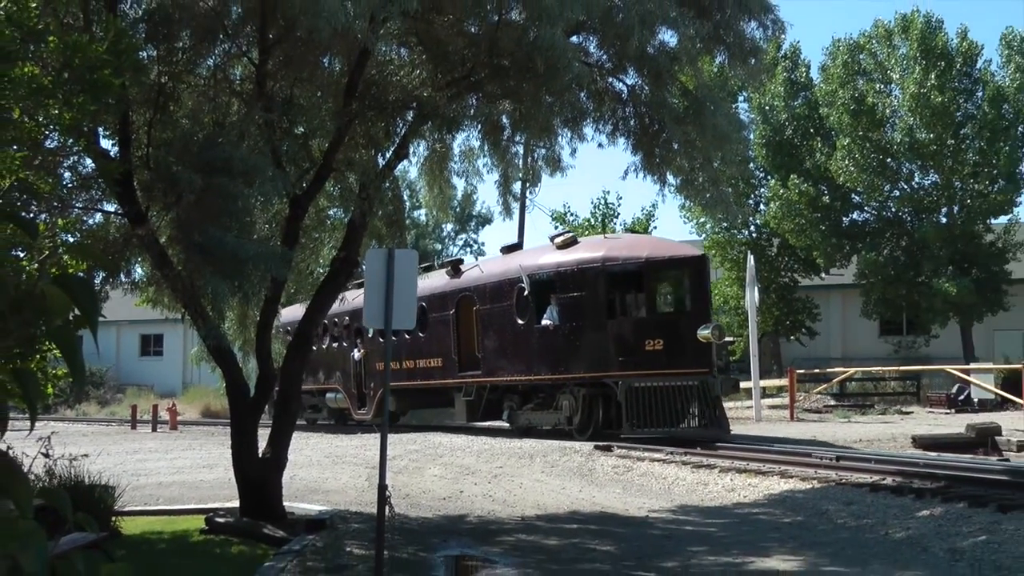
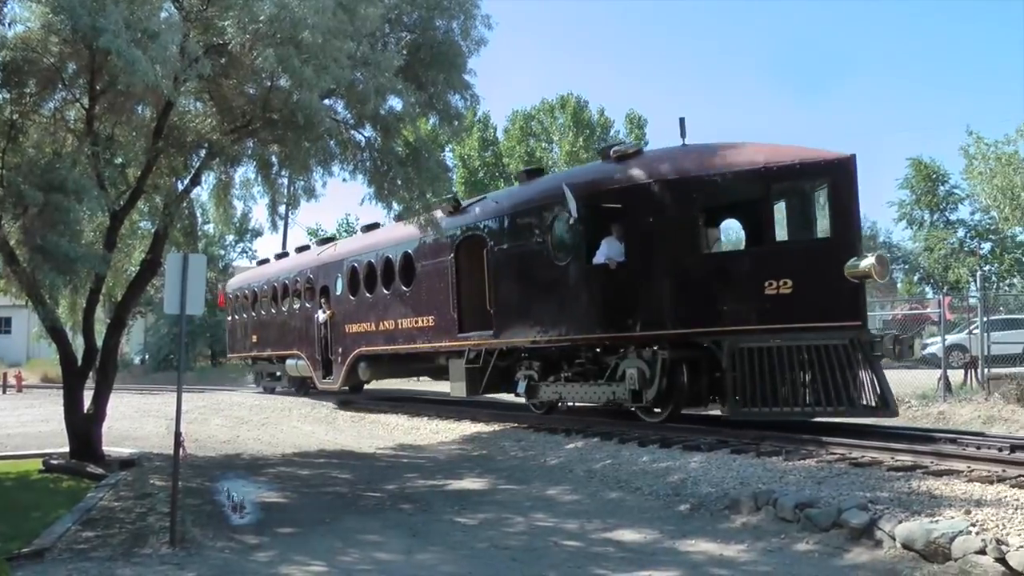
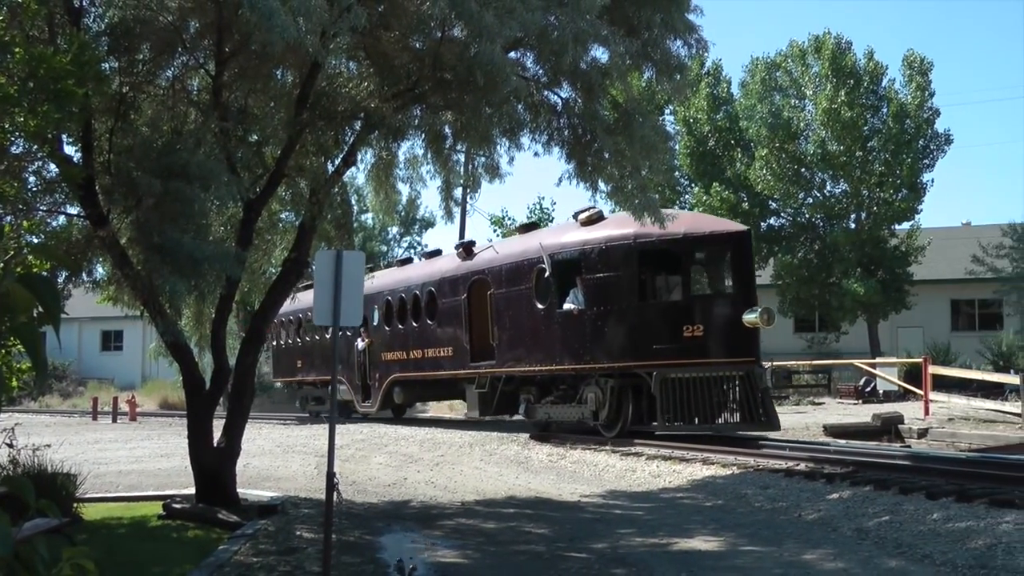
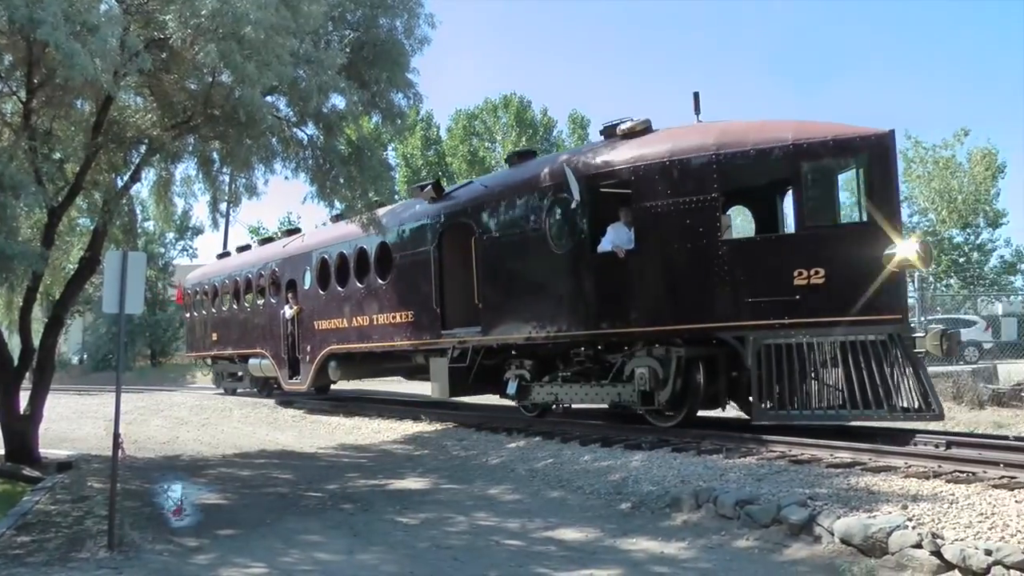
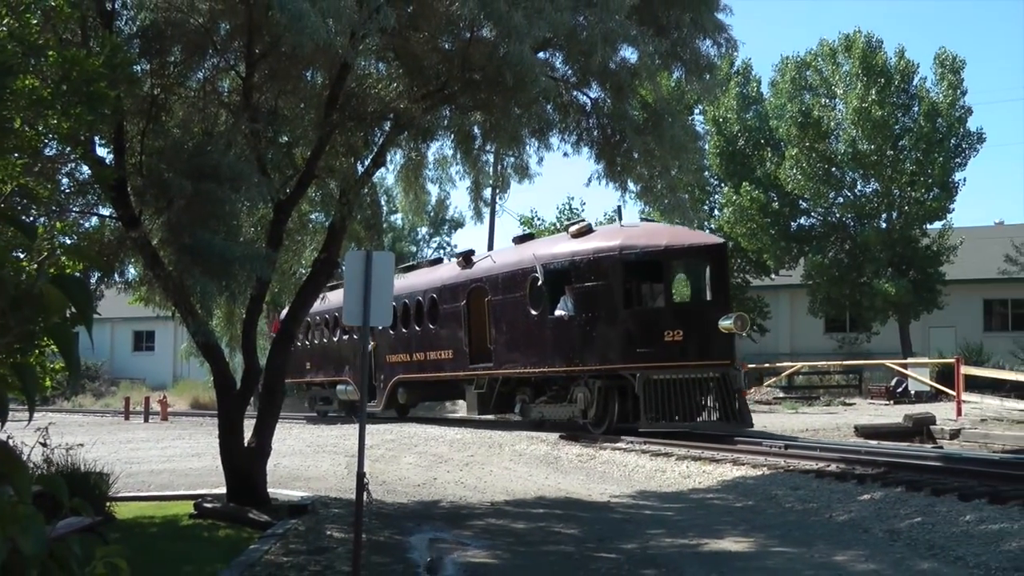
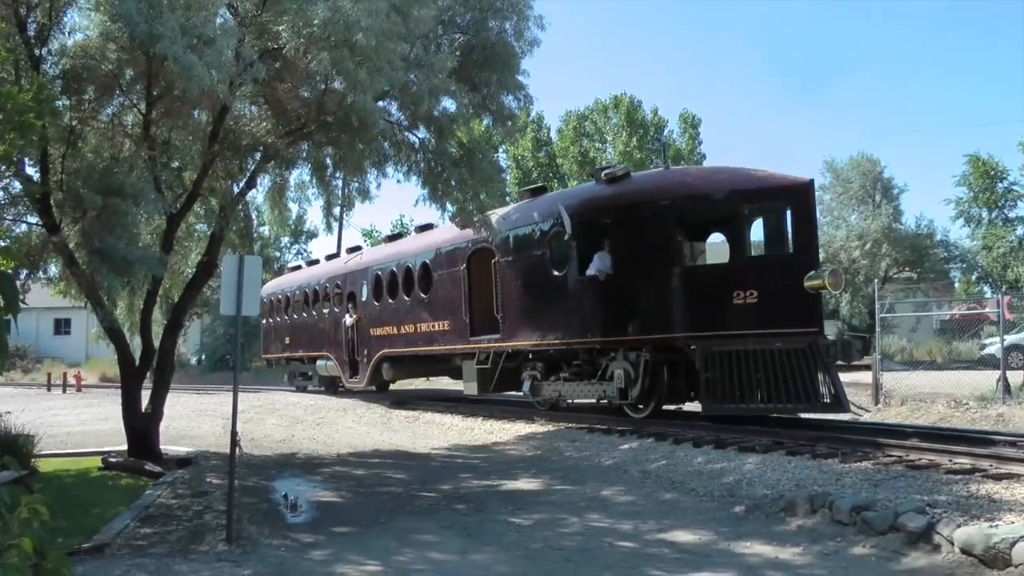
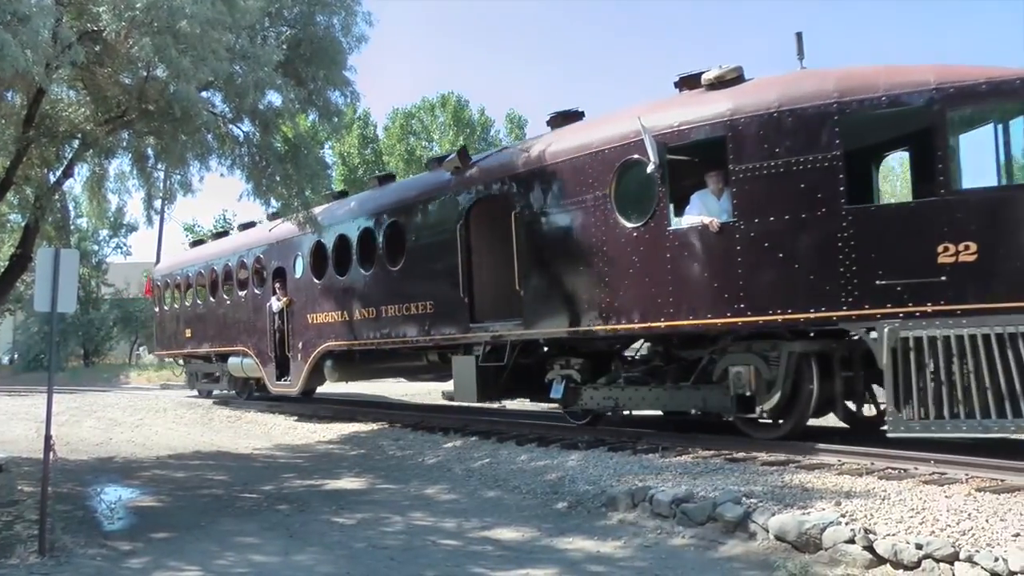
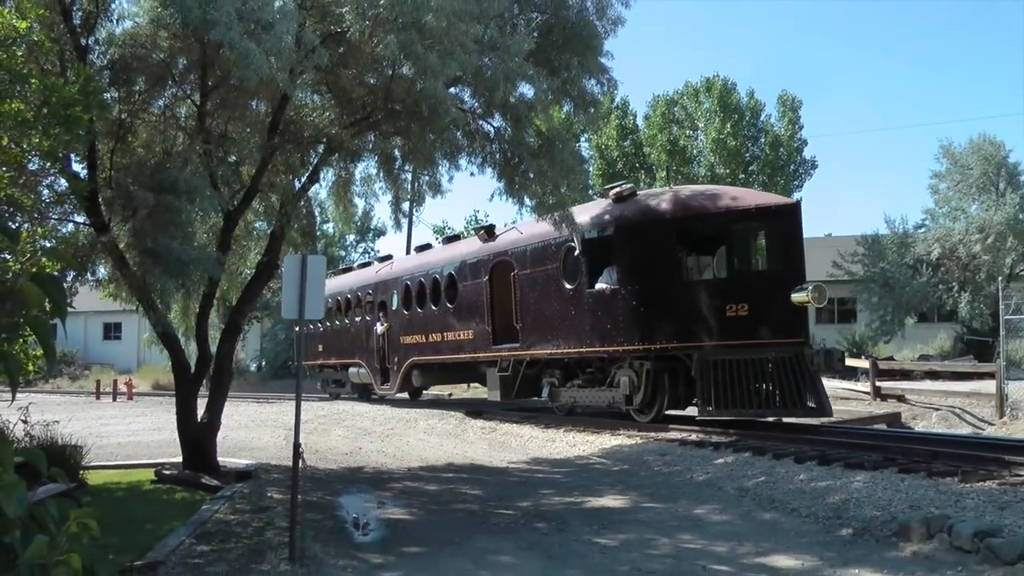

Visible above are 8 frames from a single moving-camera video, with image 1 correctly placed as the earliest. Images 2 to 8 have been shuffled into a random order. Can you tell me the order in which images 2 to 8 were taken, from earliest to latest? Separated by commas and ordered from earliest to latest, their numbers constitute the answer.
5, 3, 8, 6, 2, 4, 7
